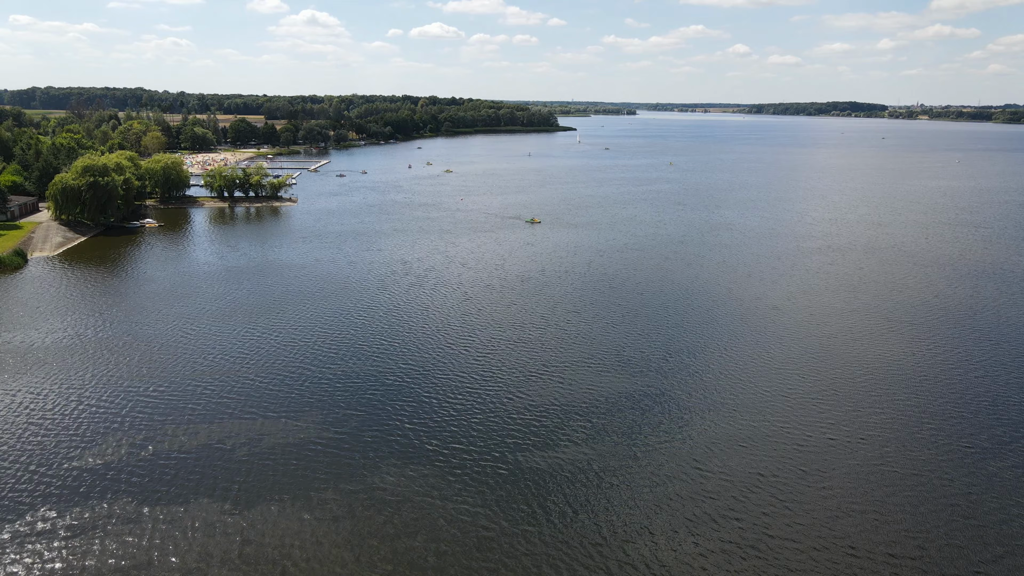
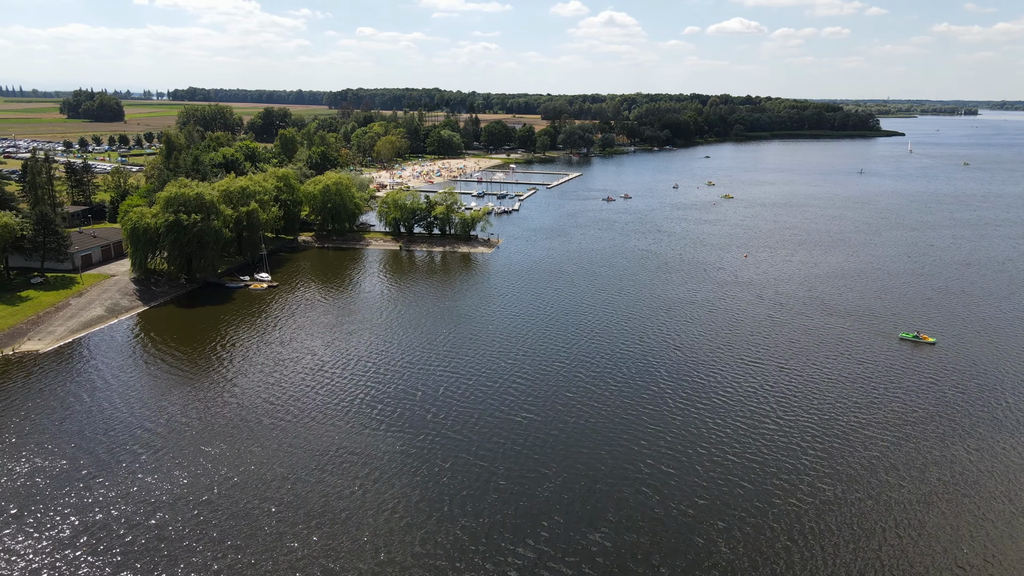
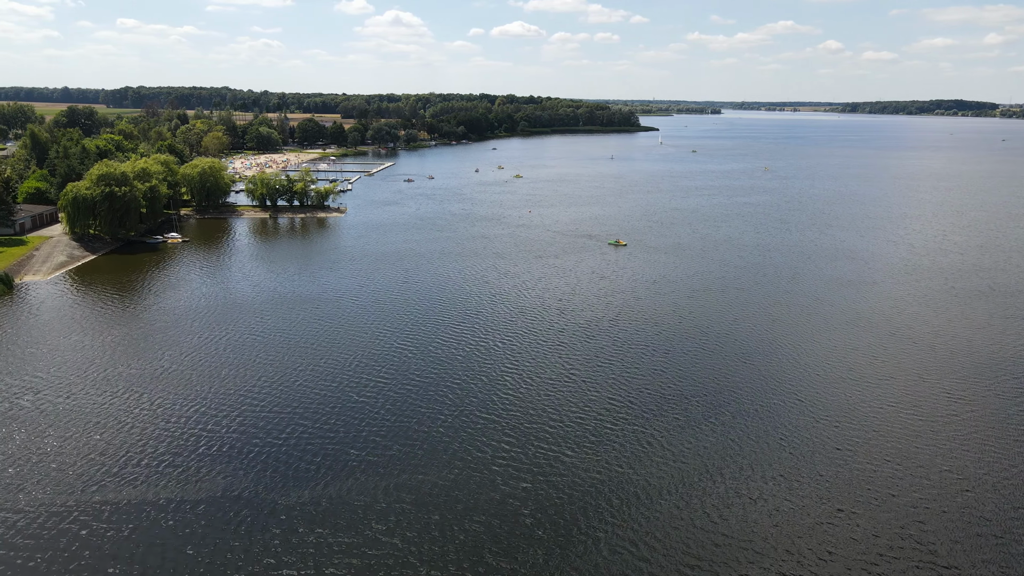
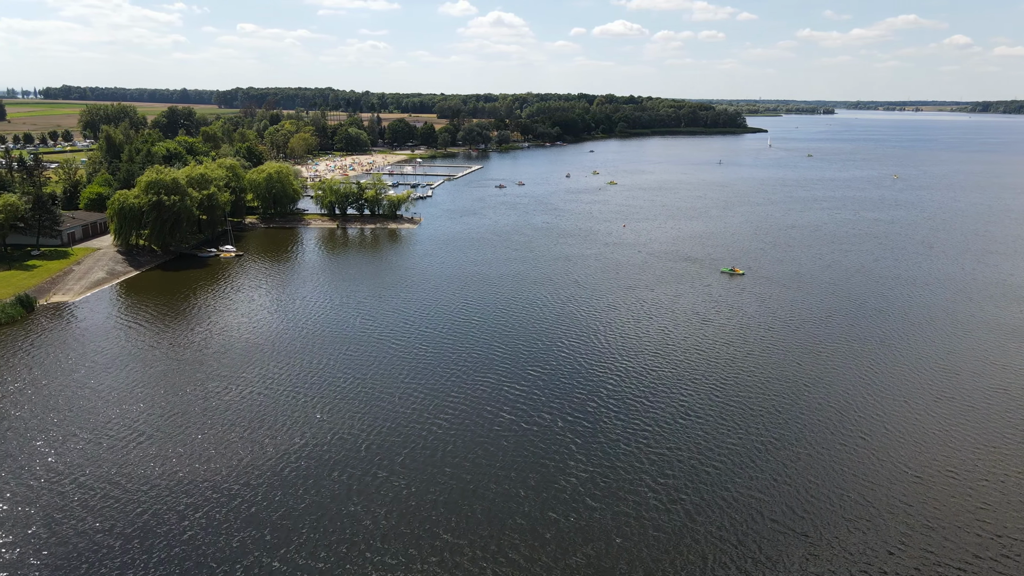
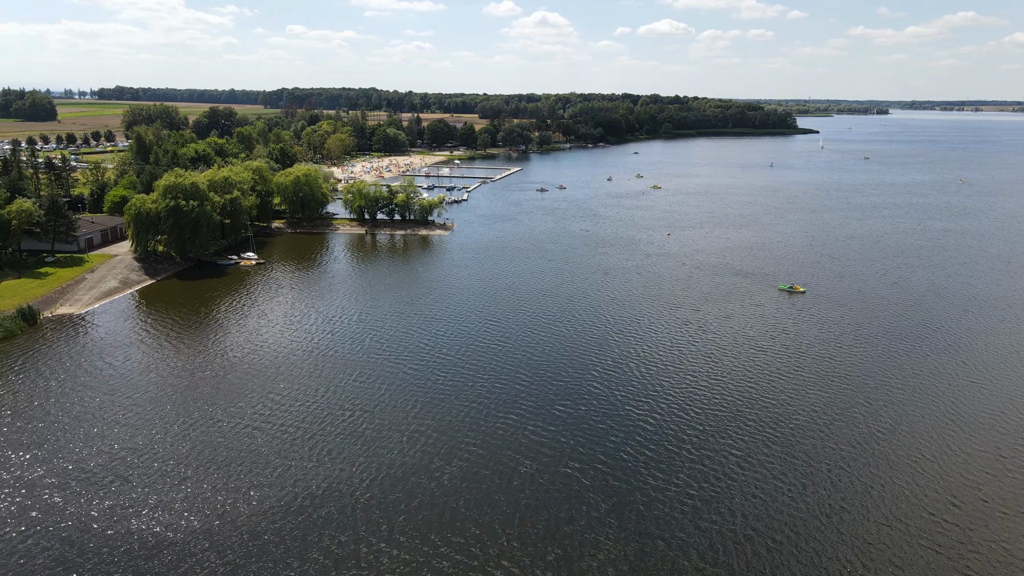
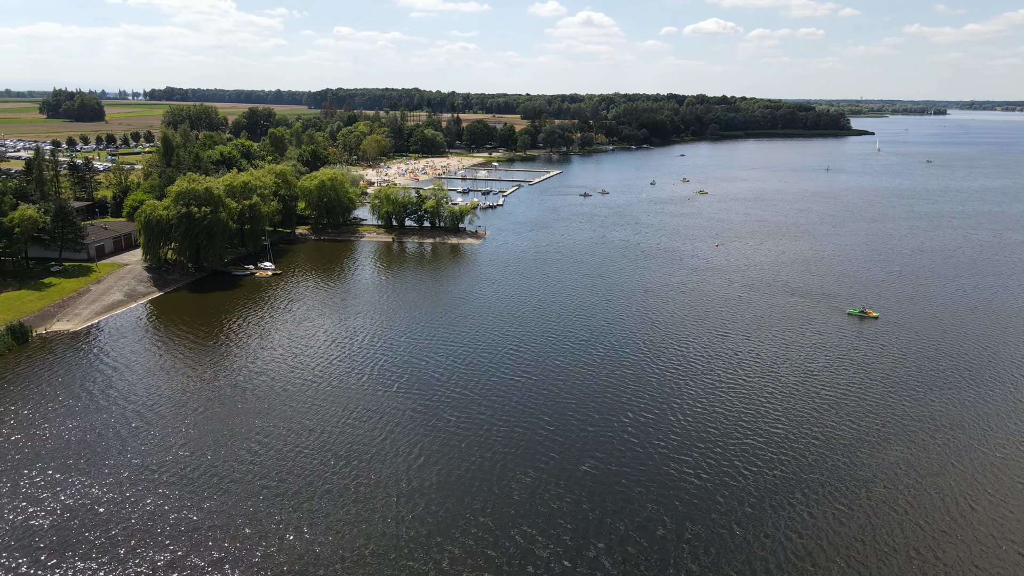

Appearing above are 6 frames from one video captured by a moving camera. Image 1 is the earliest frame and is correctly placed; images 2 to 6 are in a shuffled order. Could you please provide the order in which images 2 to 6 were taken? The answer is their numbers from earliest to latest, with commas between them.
3, 4, 5, 6, 2
